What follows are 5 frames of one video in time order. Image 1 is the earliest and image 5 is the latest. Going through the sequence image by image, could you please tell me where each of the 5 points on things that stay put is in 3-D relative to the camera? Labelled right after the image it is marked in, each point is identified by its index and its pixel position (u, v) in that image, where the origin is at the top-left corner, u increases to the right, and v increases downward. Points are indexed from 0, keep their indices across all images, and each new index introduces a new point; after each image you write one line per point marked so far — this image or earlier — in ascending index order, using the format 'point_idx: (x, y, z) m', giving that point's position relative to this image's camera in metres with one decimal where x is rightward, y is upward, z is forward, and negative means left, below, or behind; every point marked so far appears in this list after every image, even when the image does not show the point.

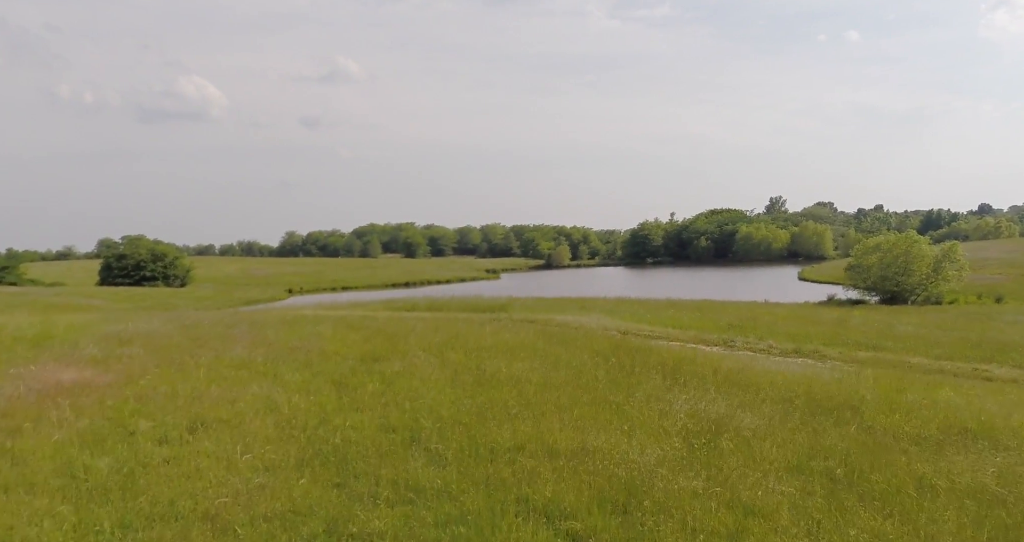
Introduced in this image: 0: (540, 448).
0: (+0.4, -2.4, +11.2) m
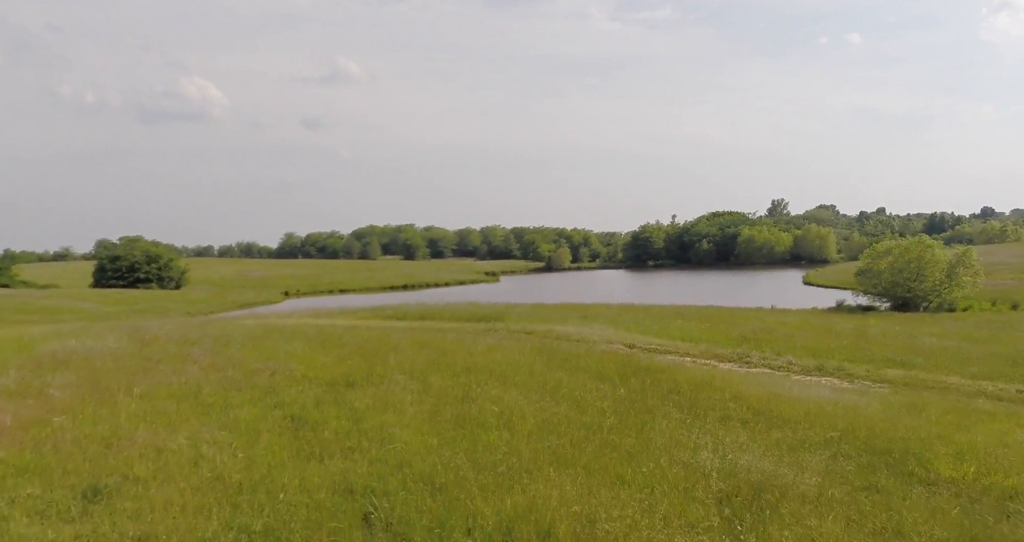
0: (+0.2, -2.7, +8.7) m
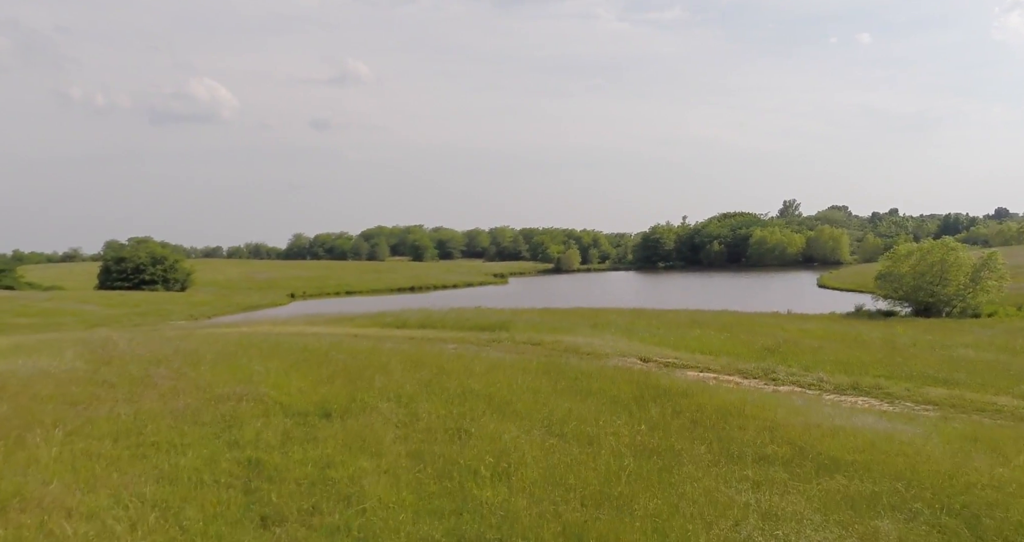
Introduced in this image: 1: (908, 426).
0: (+0.2, -2.9, +6.5) m
1: (+7.8, -3.0, +16.3) m
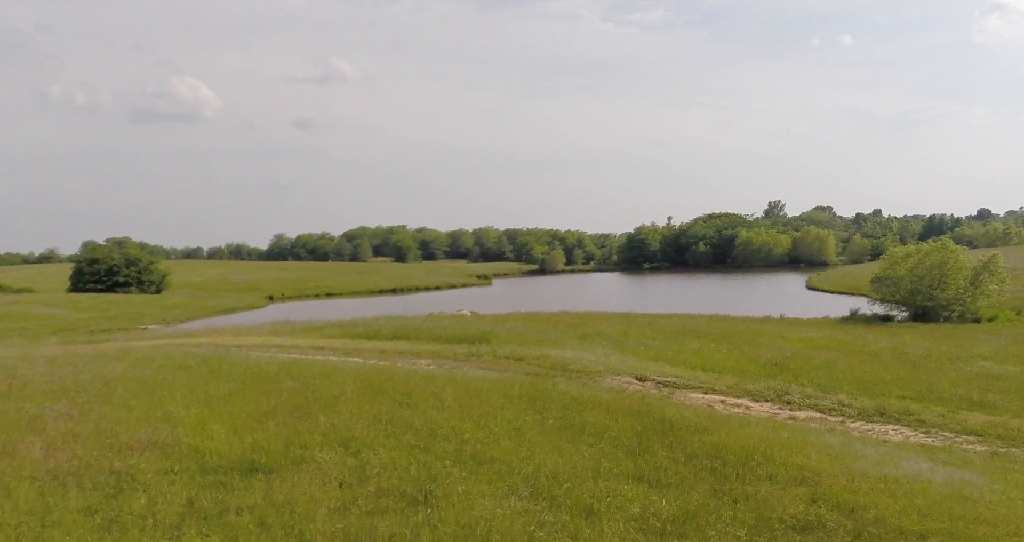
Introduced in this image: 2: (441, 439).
0: (0.0, -3.1, +3.5) m
1: (+7.4, -3.3, +13.5) m
2: (-1.1, -2.6, +12.8) m
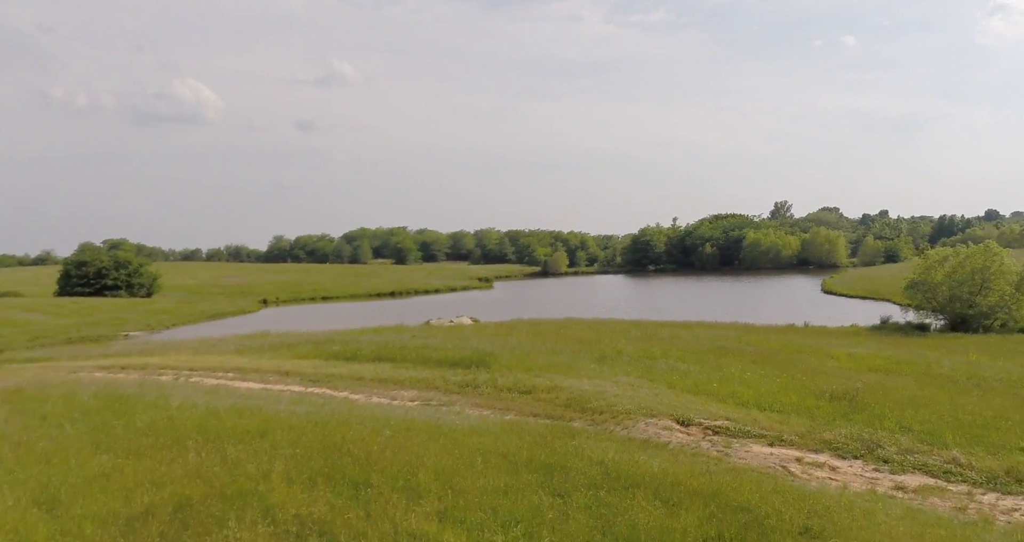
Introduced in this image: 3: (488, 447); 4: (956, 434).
0: (+0.1, -3.4, -1.9) m
1: (+7.5, -3.5, +8.1) m
2: (-1.0, -2.9, +7.5) m
3: (-0.4, -3.0, +14.0) m
4: (+9.7, -3.5, +18.3) m
